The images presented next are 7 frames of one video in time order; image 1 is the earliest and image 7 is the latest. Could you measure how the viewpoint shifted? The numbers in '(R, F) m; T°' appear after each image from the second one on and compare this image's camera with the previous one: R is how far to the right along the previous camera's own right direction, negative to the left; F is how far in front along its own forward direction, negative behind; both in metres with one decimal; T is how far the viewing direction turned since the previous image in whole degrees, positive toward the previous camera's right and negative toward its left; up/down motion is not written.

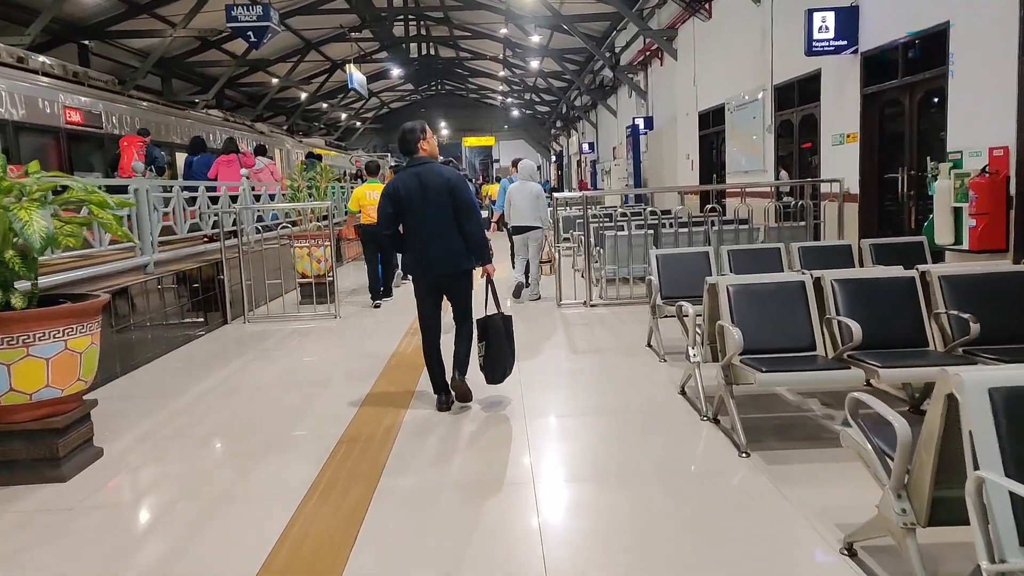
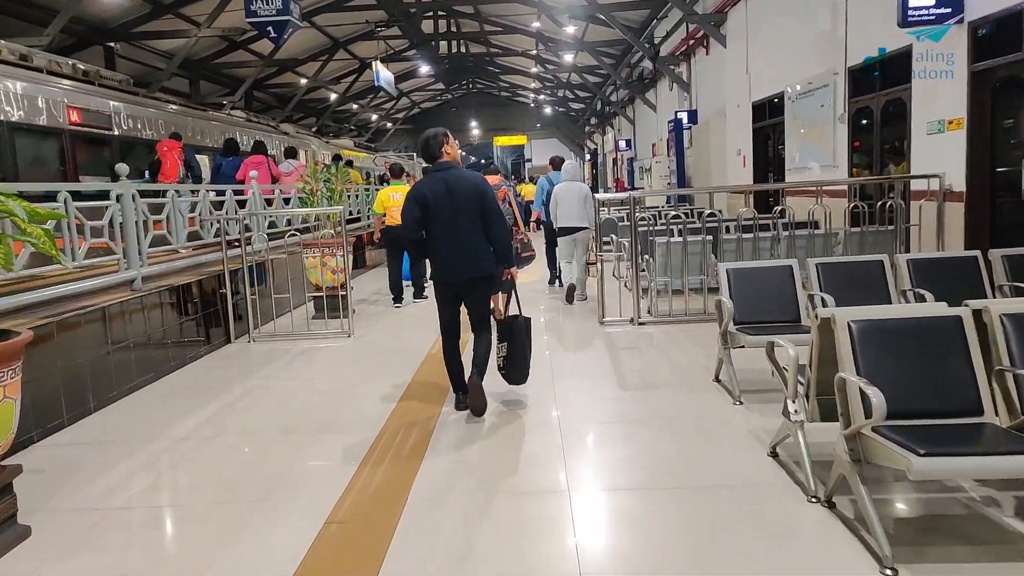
(0.0, +0.8) m; -3°
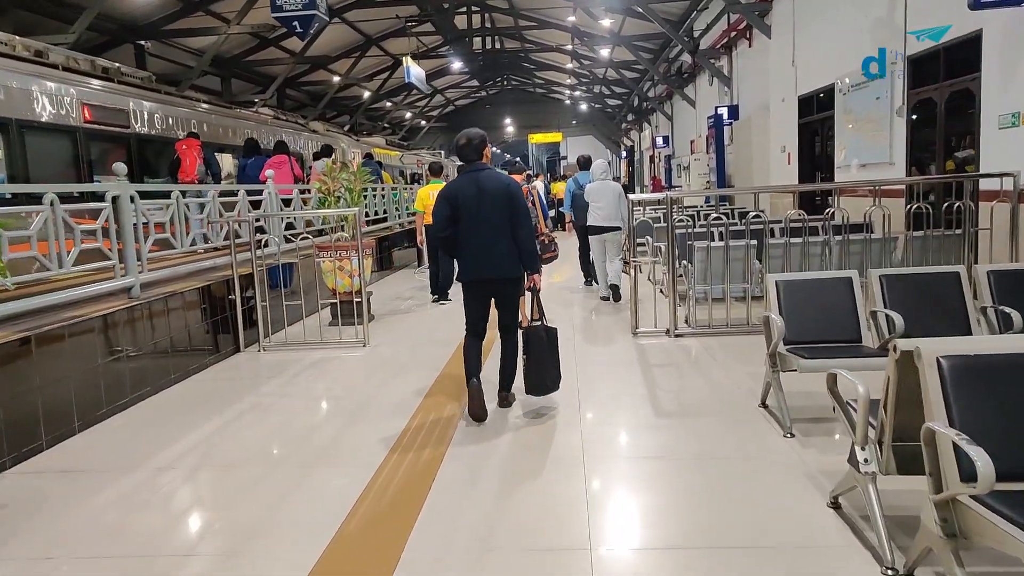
(+0.1, +0.4) m; -3°
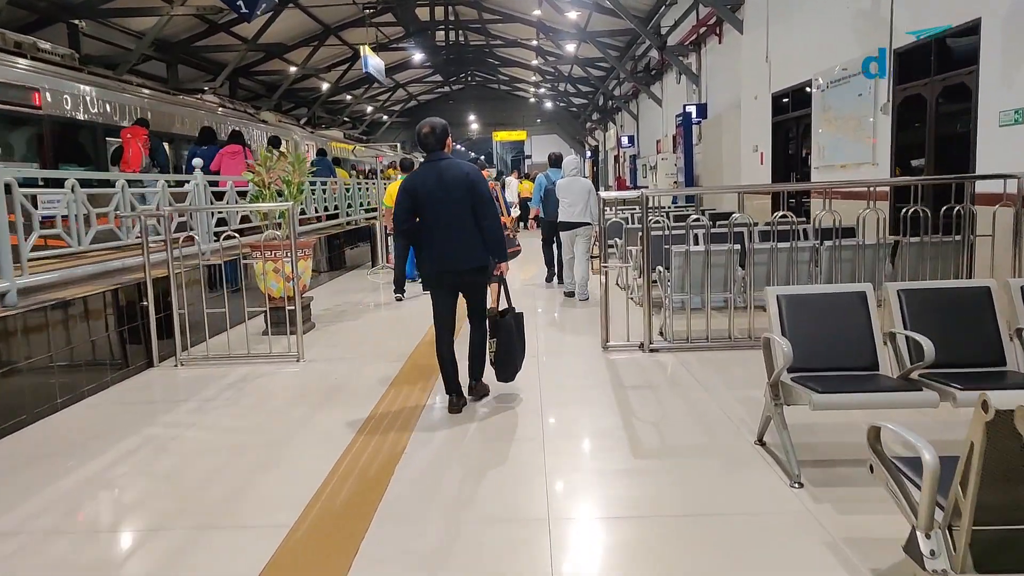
(0.0, +0.6) m; +3°
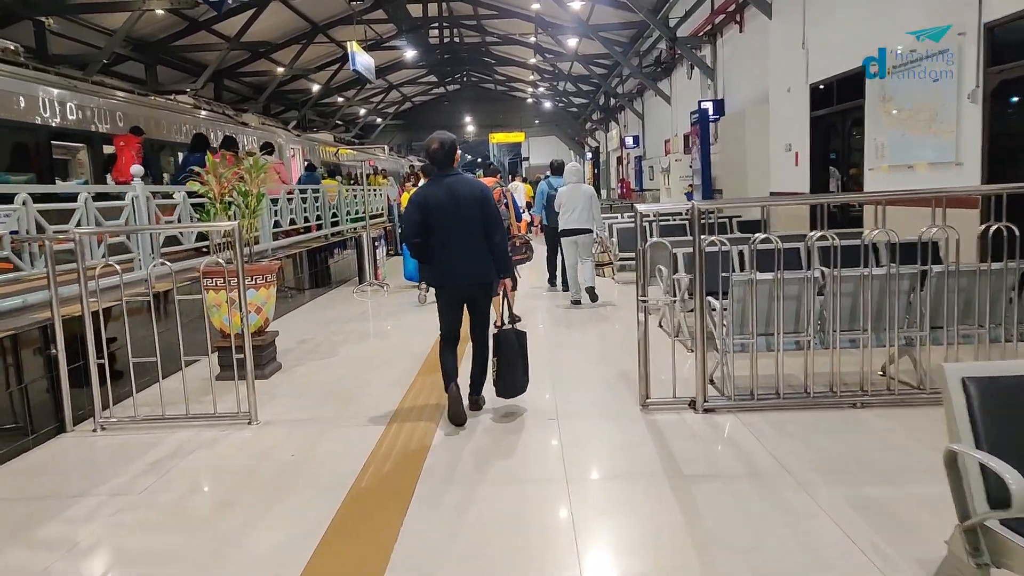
(-0.1, +1.1) m; 0°
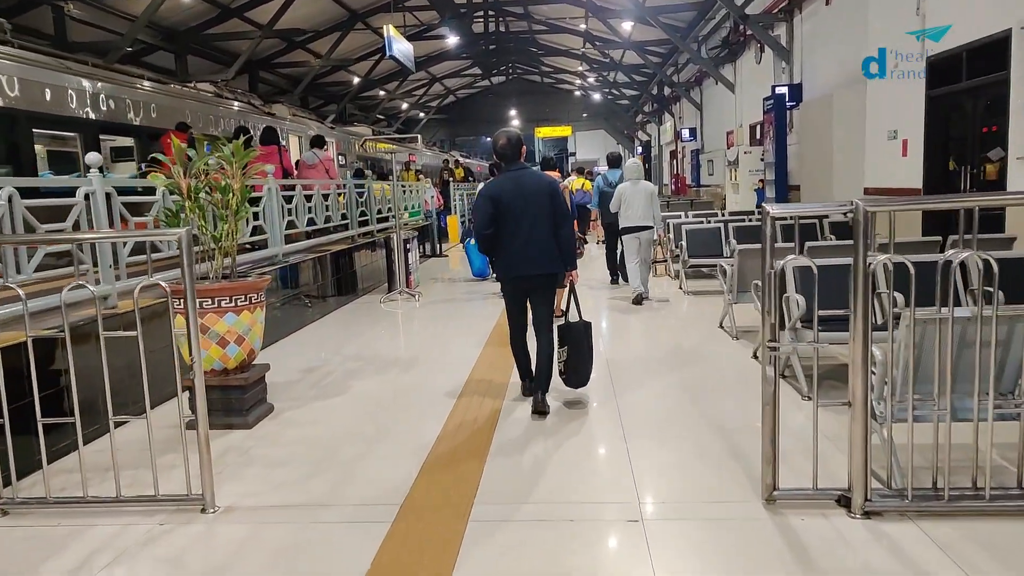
(-0.1, +1.2) m; -3°
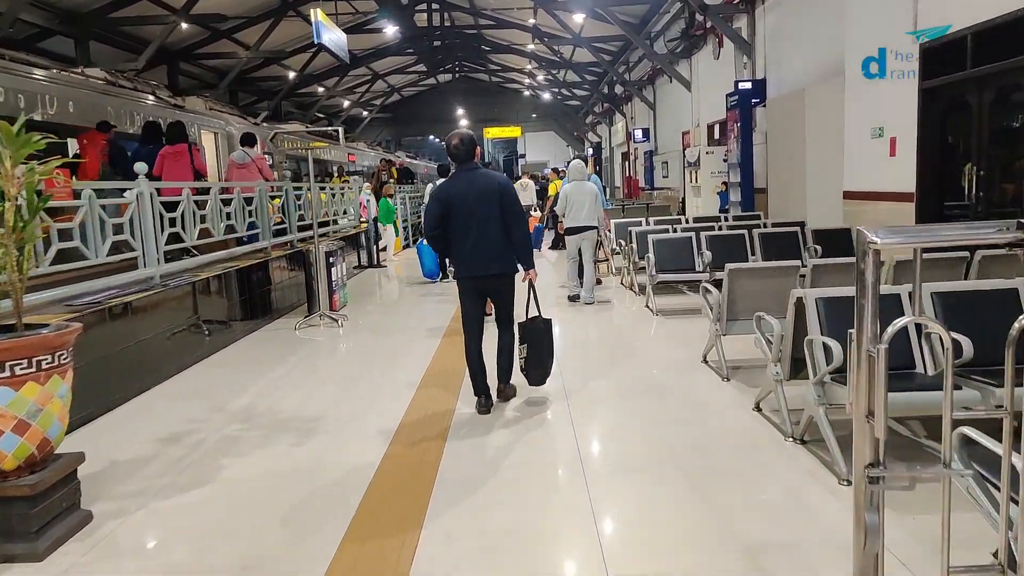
(+0.1, +1.1) m; +4°
